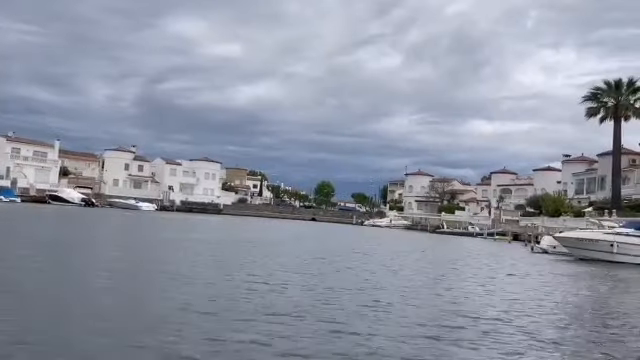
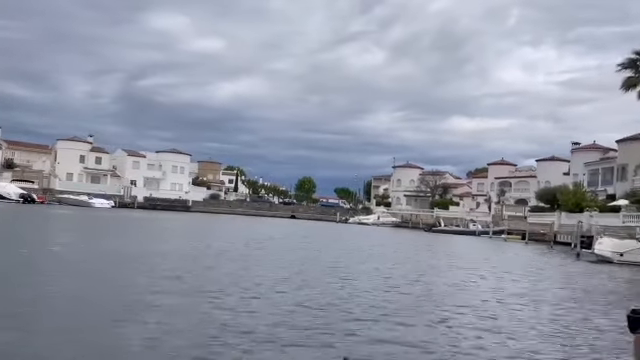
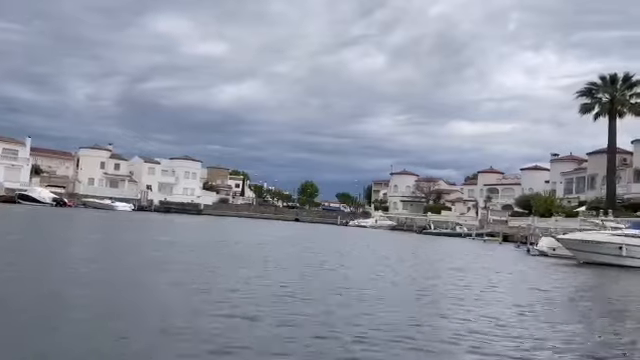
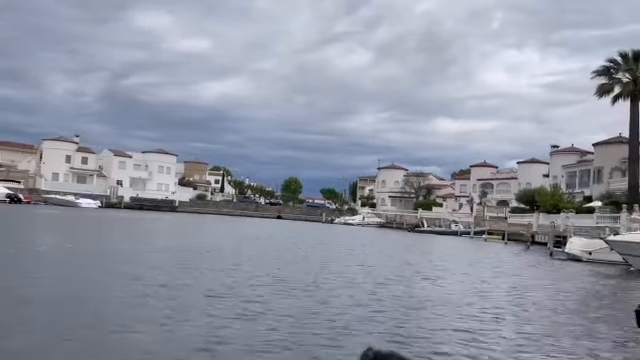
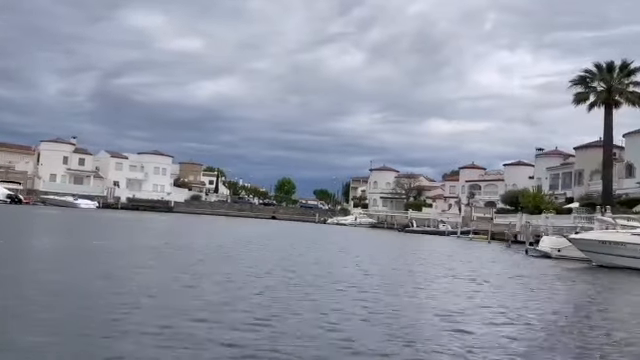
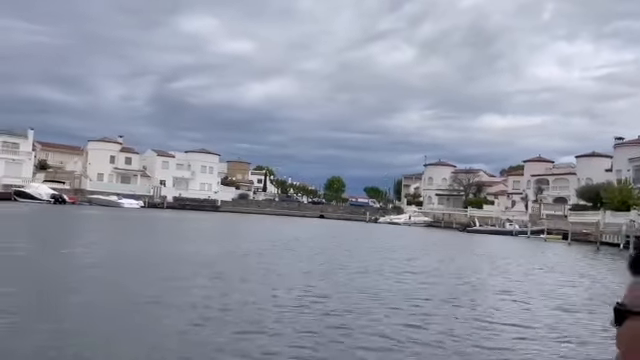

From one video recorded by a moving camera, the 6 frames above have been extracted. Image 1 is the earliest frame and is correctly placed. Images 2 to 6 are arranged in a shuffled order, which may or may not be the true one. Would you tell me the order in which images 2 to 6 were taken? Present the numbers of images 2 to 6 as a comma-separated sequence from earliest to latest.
3, 5, 4, 2, 6
